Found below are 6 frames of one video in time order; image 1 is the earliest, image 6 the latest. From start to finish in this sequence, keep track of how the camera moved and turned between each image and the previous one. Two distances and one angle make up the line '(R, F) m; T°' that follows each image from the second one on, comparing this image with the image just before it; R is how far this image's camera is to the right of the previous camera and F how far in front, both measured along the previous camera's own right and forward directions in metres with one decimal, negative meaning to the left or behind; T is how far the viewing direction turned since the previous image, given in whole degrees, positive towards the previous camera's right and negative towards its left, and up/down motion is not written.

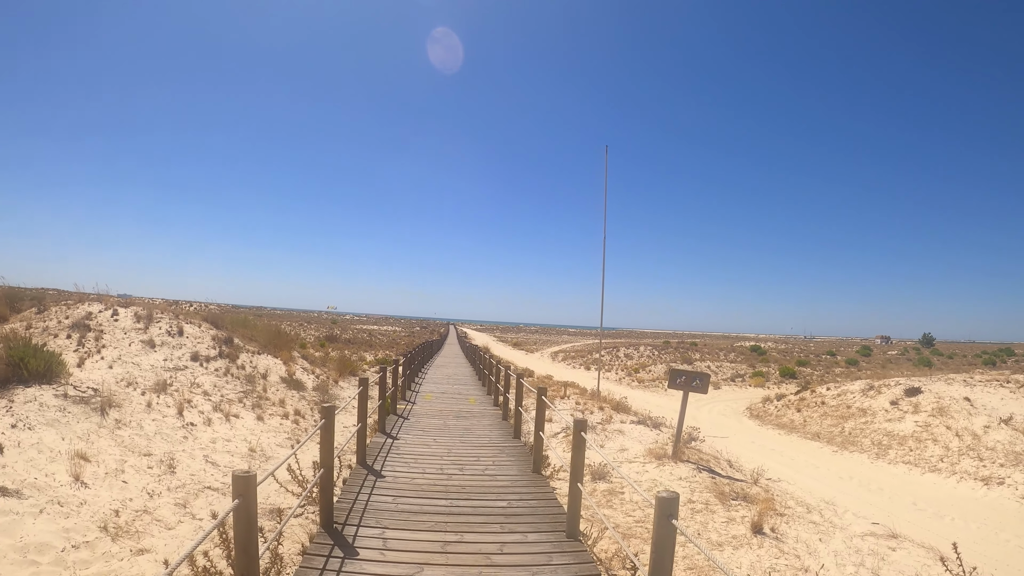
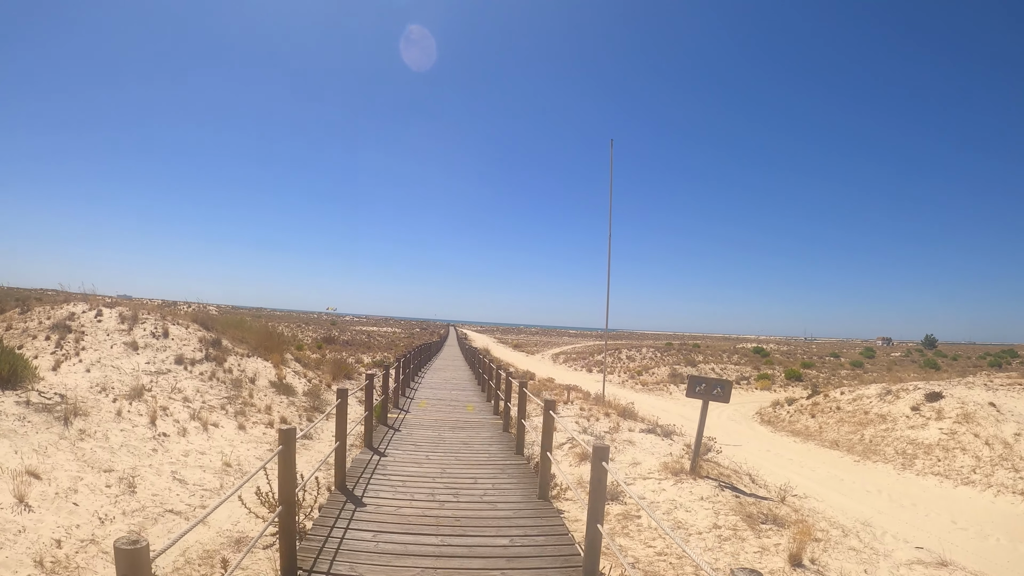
(0.0, +0.7) m; 0°
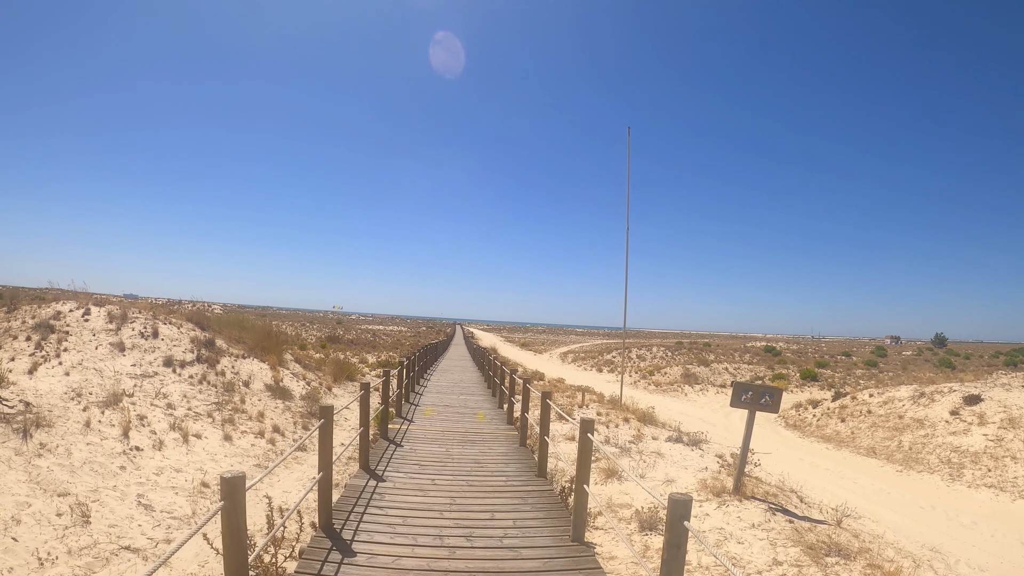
(-0.2, +0.9) m; -1°
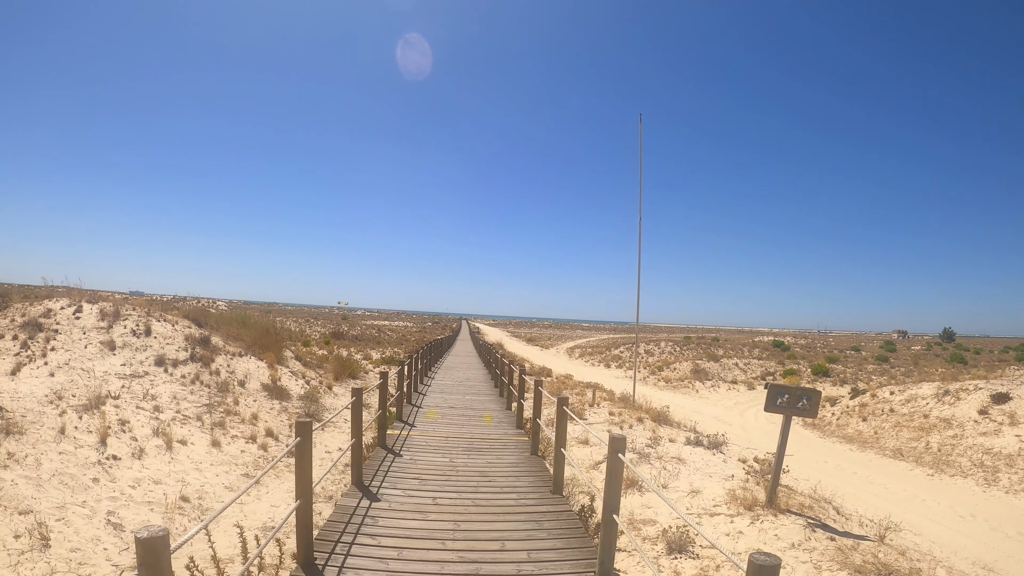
(-0.1, +0.6) m; -1°
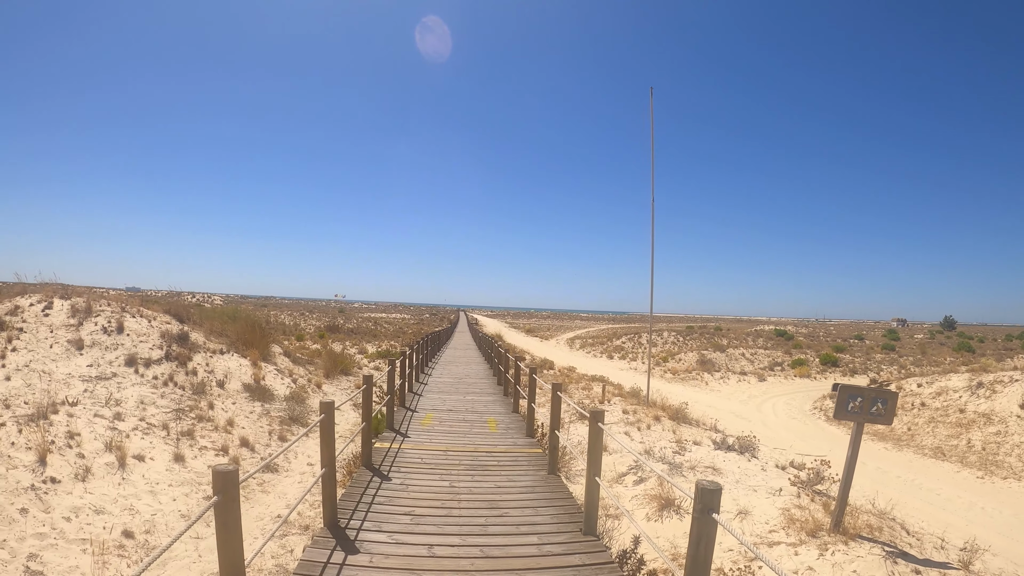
(-0.1, +1.0) m; 0°
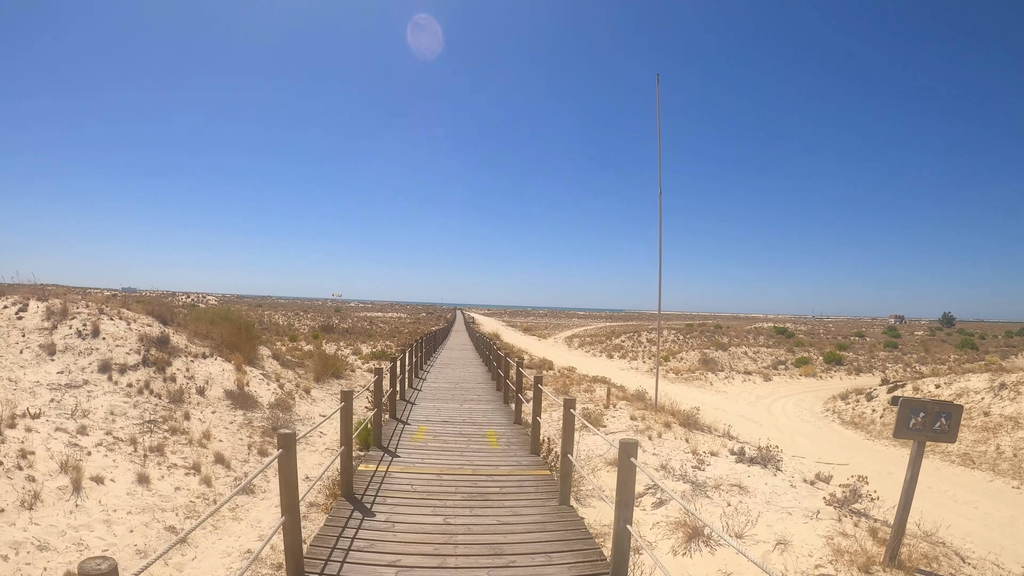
(-0.1, +0.6) m; 0°
